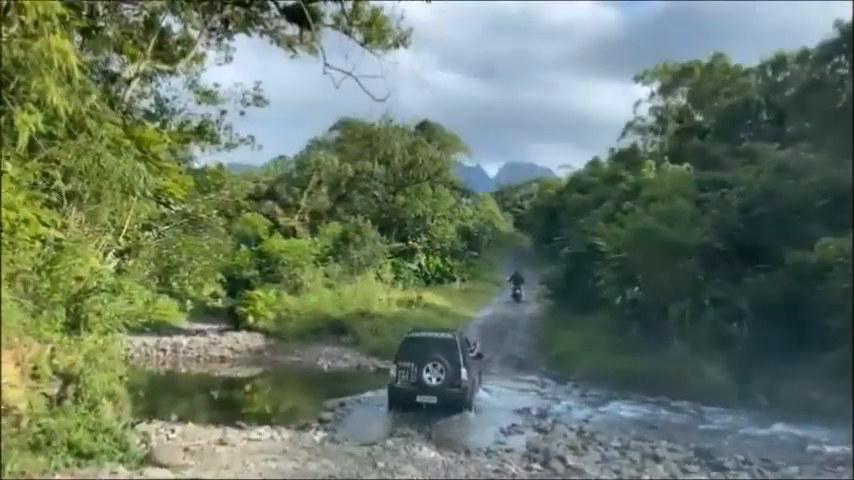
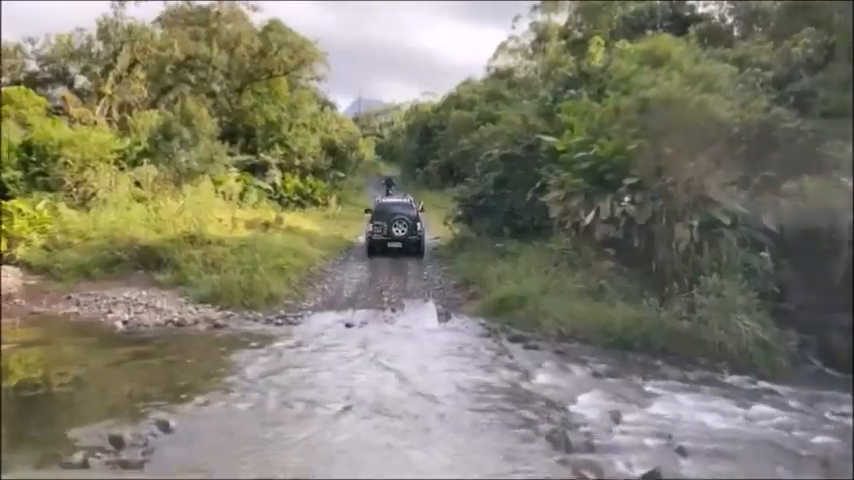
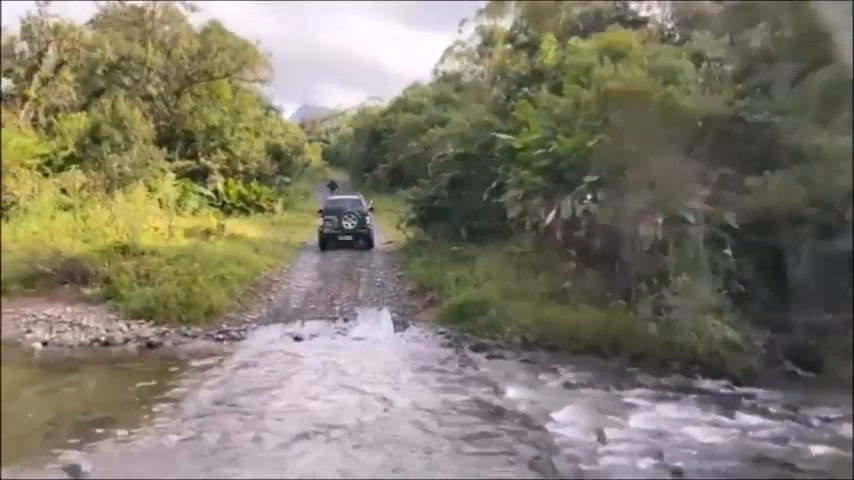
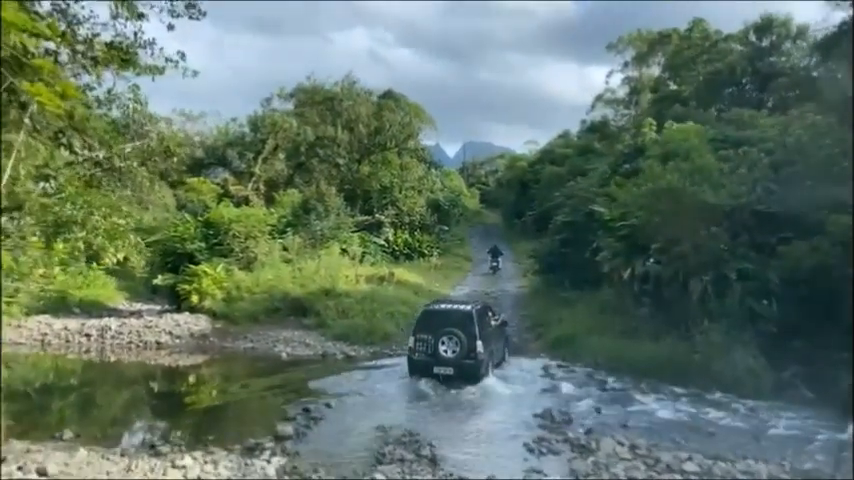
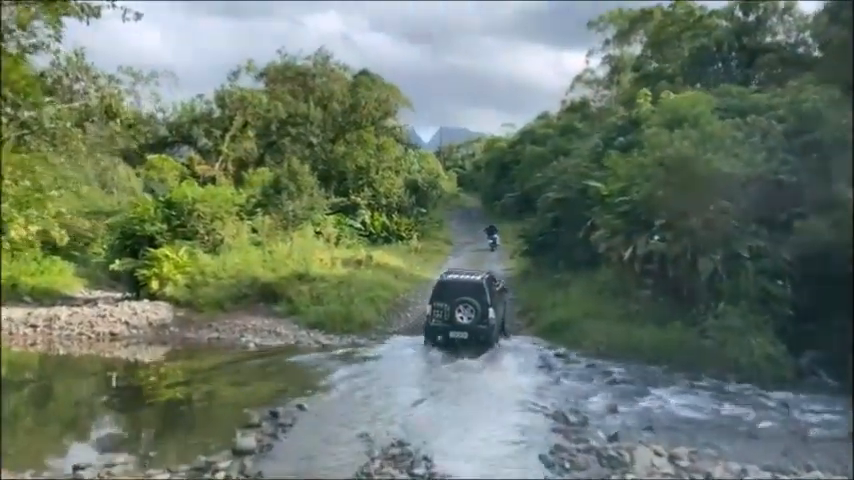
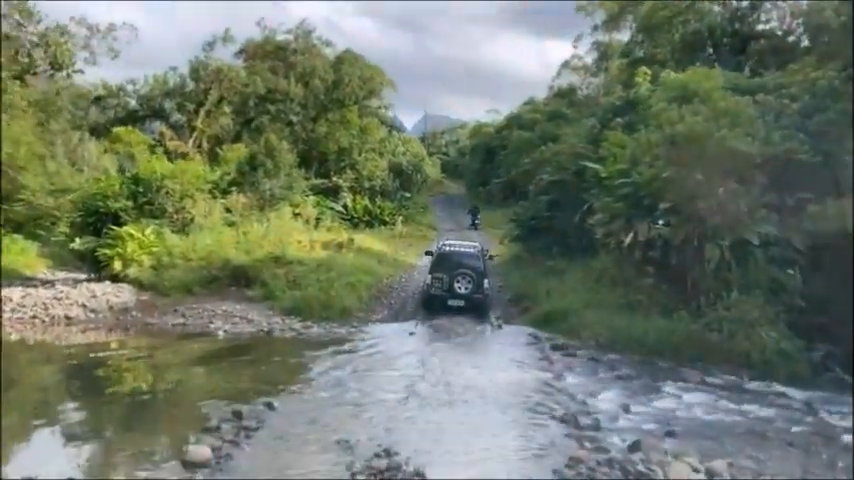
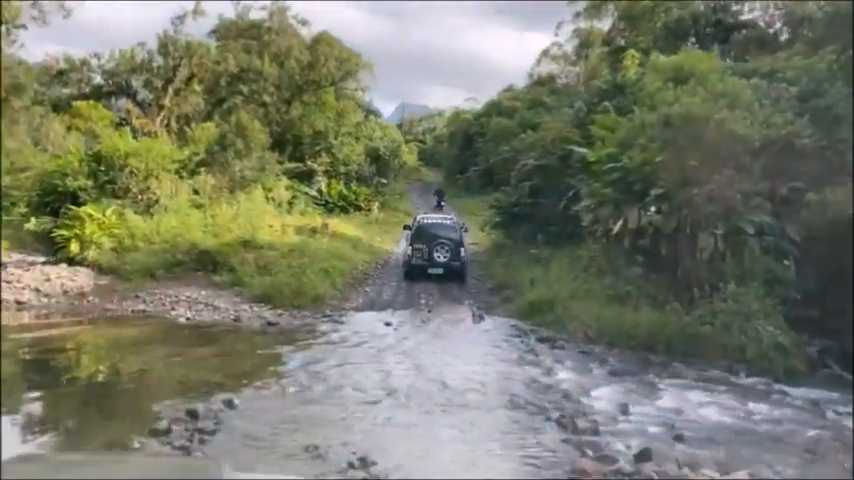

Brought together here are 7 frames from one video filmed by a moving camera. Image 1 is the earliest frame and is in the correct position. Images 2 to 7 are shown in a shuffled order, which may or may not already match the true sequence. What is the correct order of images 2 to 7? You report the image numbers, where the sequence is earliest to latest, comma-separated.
4, 5, 6, 7, 2, 3
